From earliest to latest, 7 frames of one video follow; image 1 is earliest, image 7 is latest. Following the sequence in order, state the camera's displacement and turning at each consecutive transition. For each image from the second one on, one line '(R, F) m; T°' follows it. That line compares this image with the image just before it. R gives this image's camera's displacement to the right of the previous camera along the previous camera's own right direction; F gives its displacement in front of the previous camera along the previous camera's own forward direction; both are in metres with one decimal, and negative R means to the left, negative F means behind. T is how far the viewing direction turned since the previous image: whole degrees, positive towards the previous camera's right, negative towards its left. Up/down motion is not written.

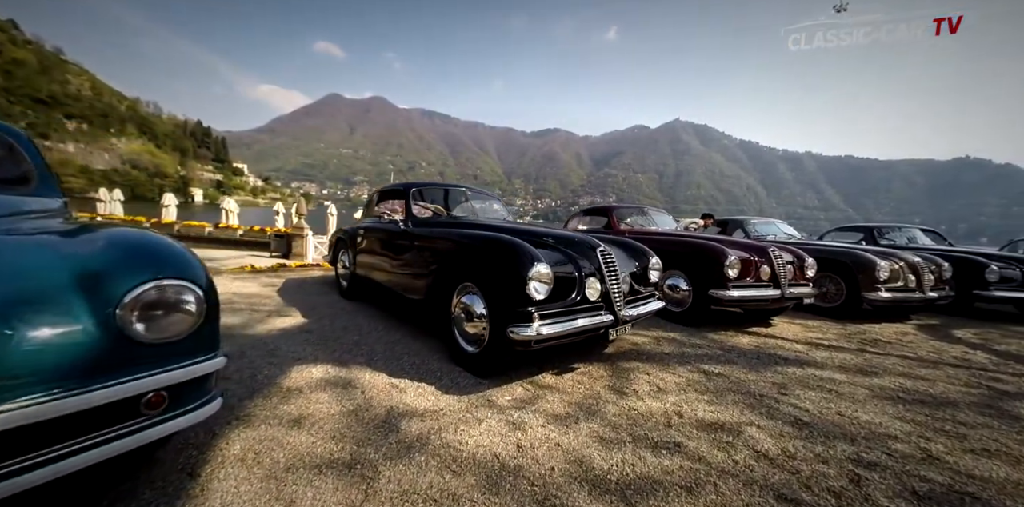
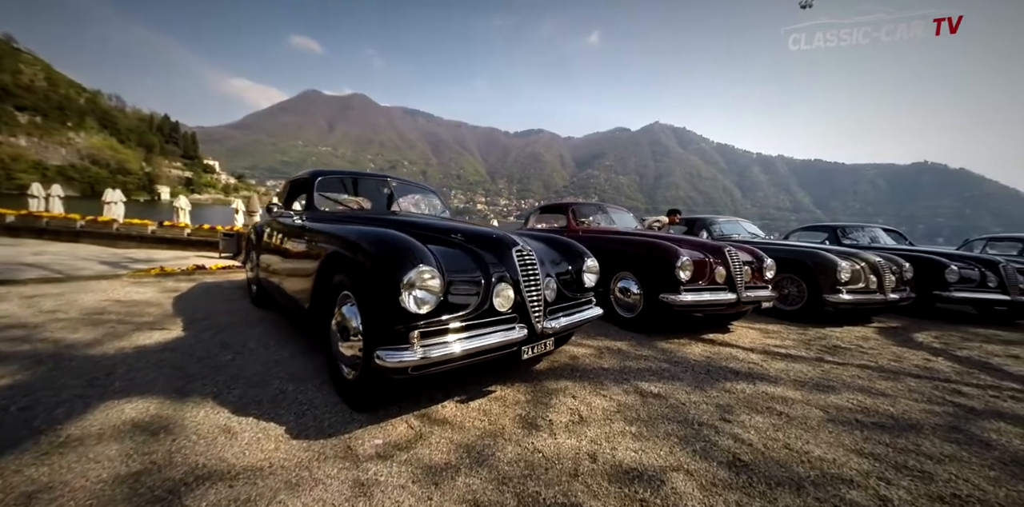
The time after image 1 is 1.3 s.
(+0.5, +0.5) m; +3°
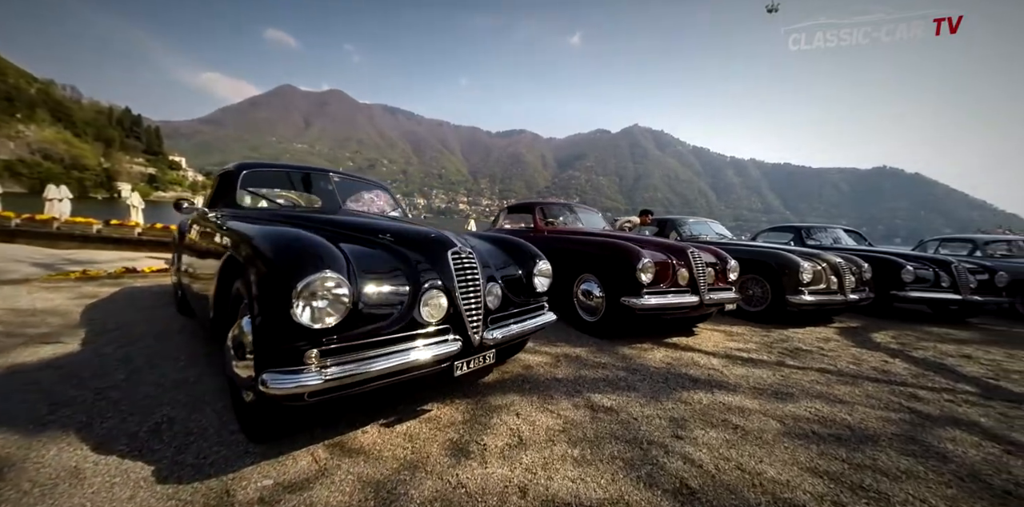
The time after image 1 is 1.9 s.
(+0.3, +0.2) m; +3°
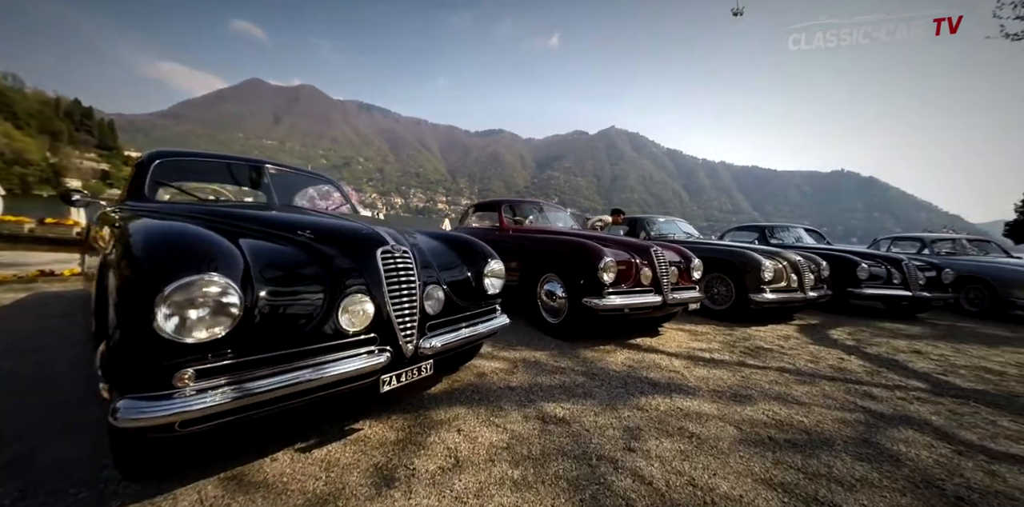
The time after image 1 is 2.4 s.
(+0.2, +0.2) m; +3°
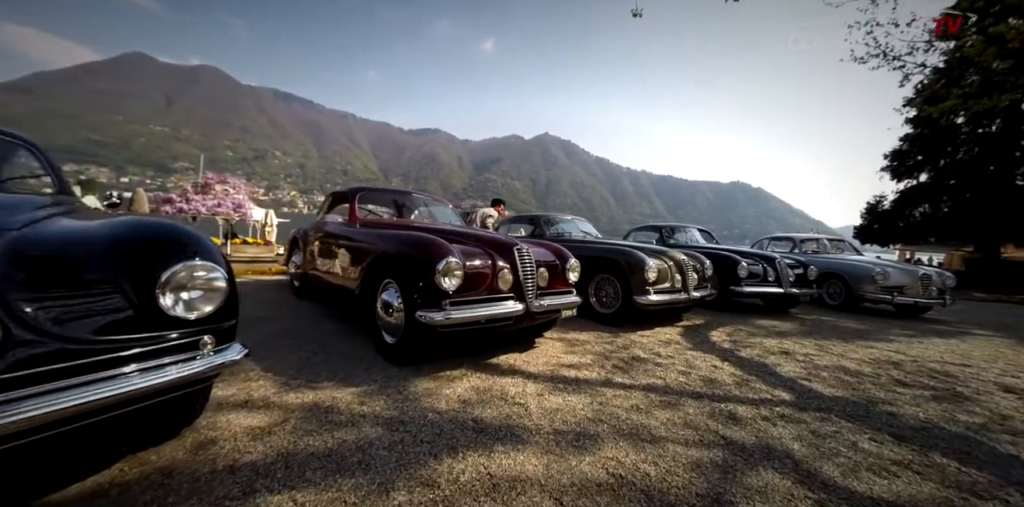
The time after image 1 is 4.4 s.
(+0.9, +0.7) m; +10°
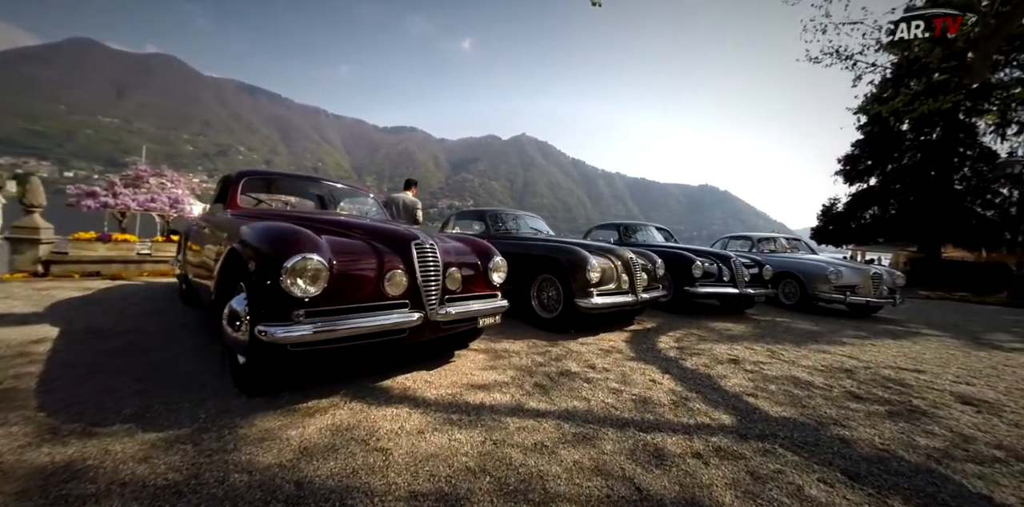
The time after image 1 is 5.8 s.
(+0.6, +0.6) m; +4°
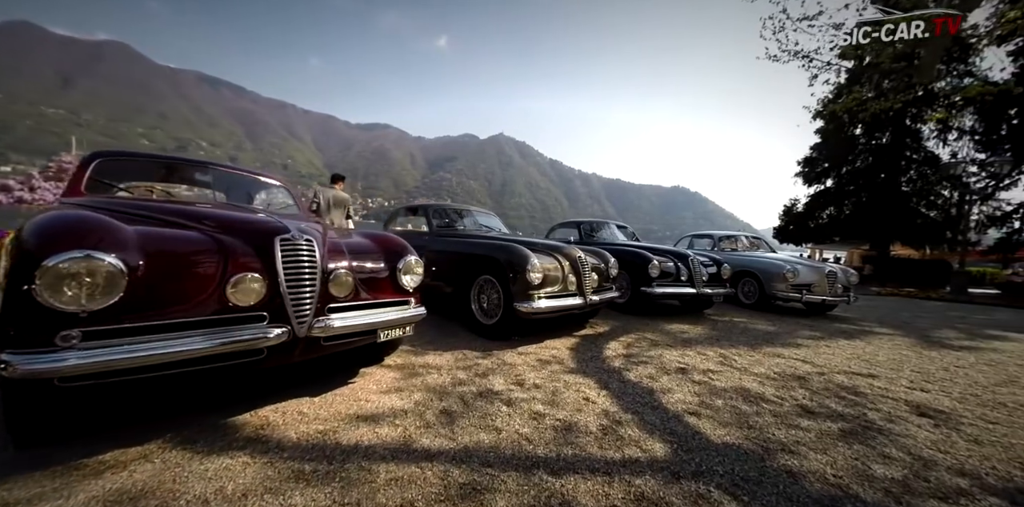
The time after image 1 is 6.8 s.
(+0.5, +0.5) m; +4°
